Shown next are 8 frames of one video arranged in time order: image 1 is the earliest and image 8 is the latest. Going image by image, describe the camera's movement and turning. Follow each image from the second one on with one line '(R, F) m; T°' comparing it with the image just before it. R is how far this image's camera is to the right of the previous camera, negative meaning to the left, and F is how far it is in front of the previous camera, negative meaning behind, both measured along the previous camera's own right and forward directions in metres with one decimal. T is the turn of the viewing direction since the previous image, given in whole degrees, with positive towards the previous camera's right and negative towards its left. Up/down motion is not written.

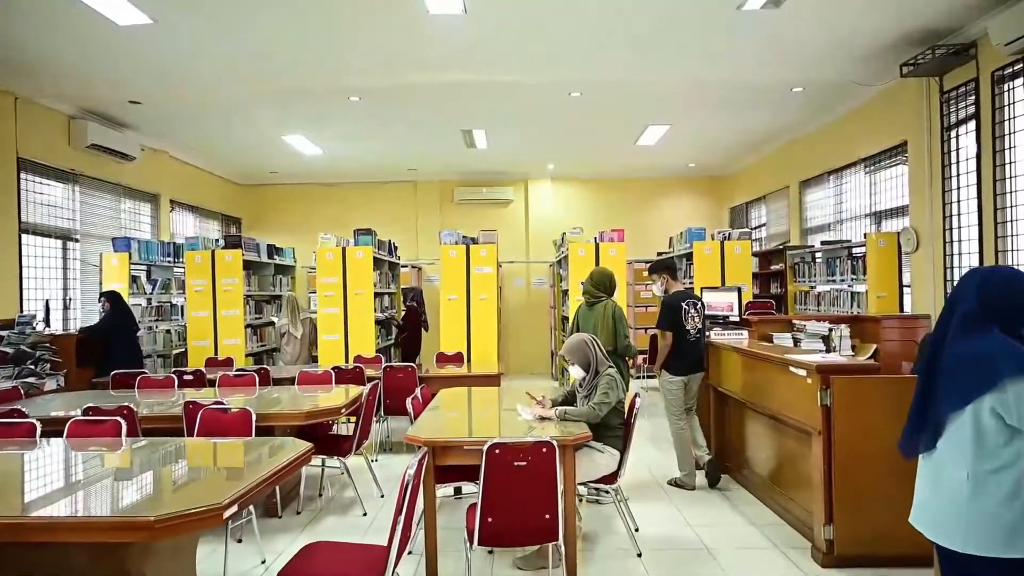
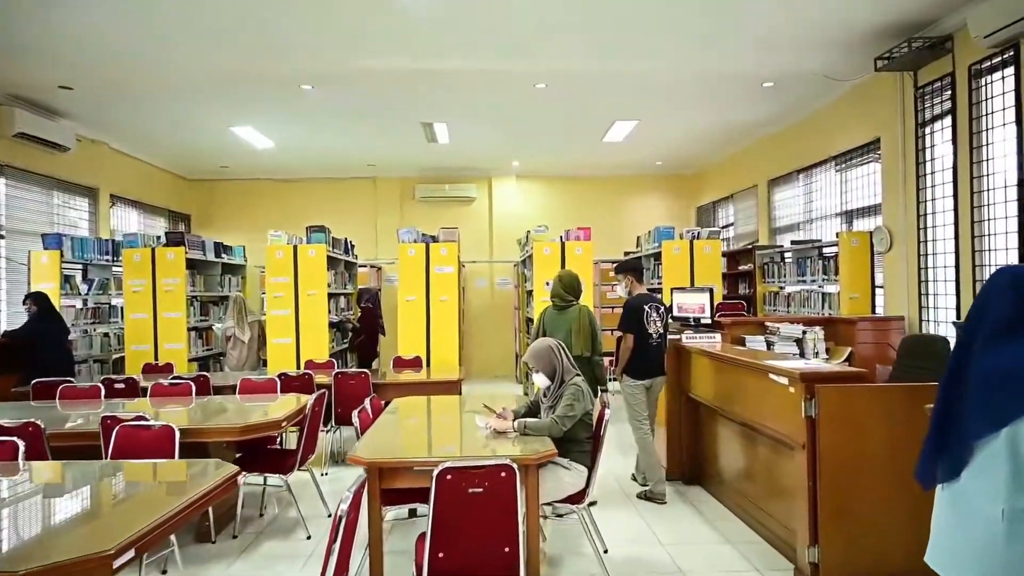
(0.0, +0.3) m; +3°
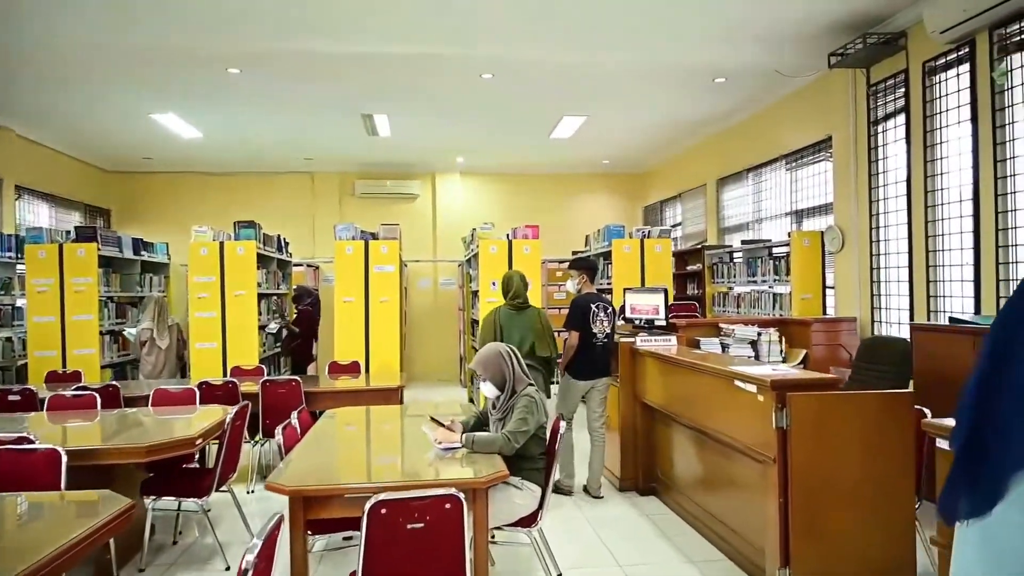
(0.0, +0.3) m; +5°
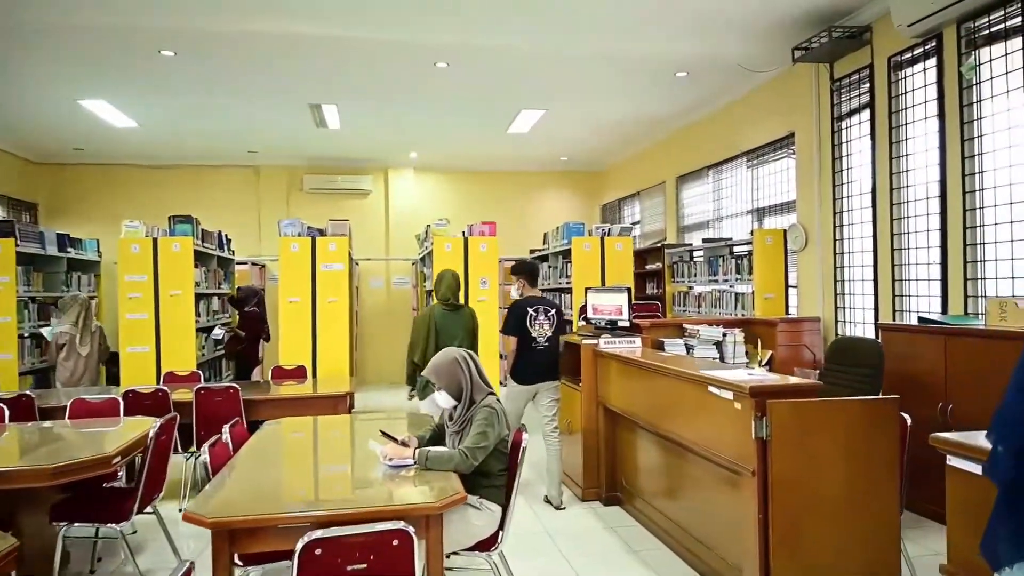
(0.0, +0.3) m; +4°
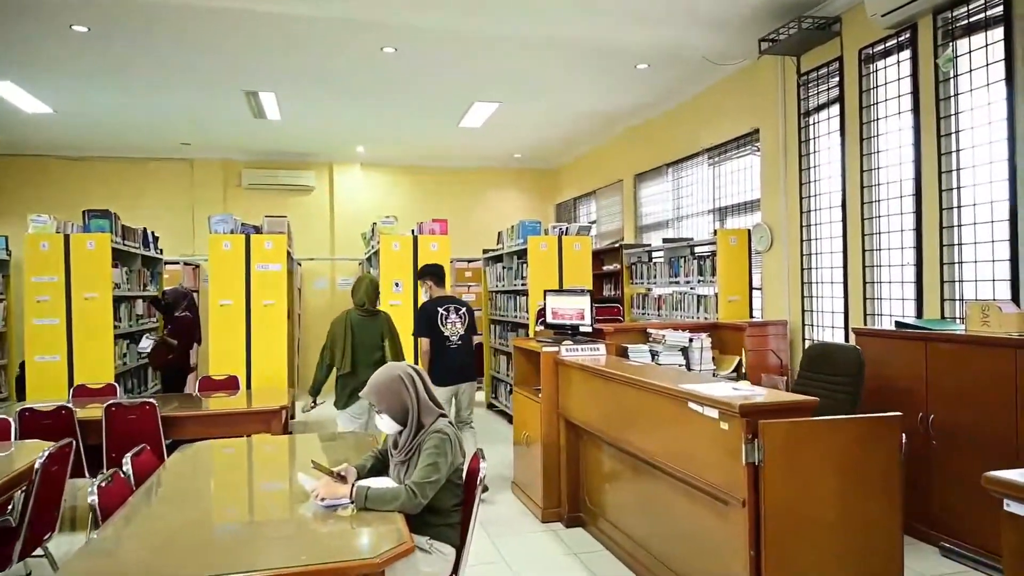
(0.0, +0.4) m; +4°
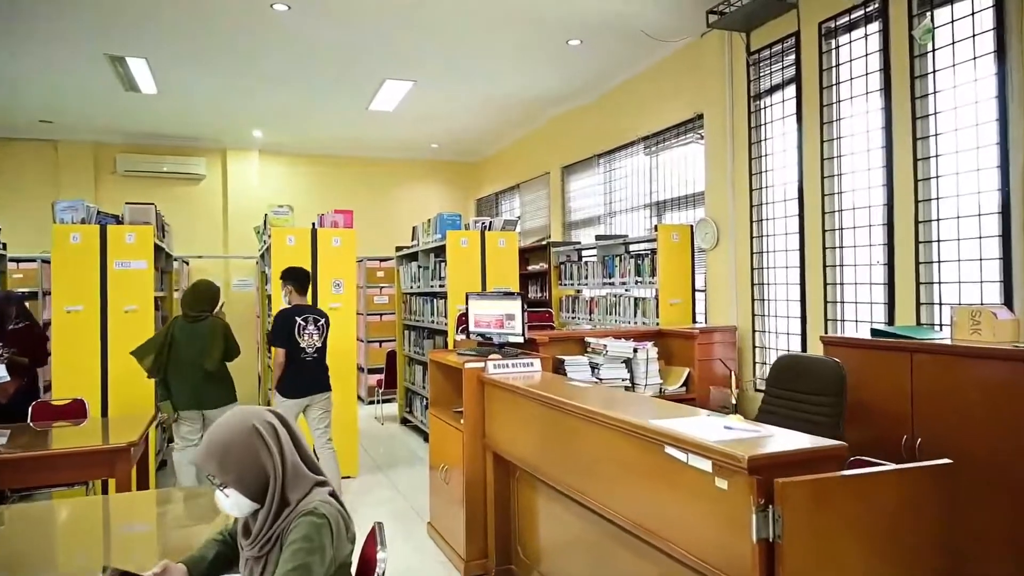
(0.0, +0.7) m; +7°
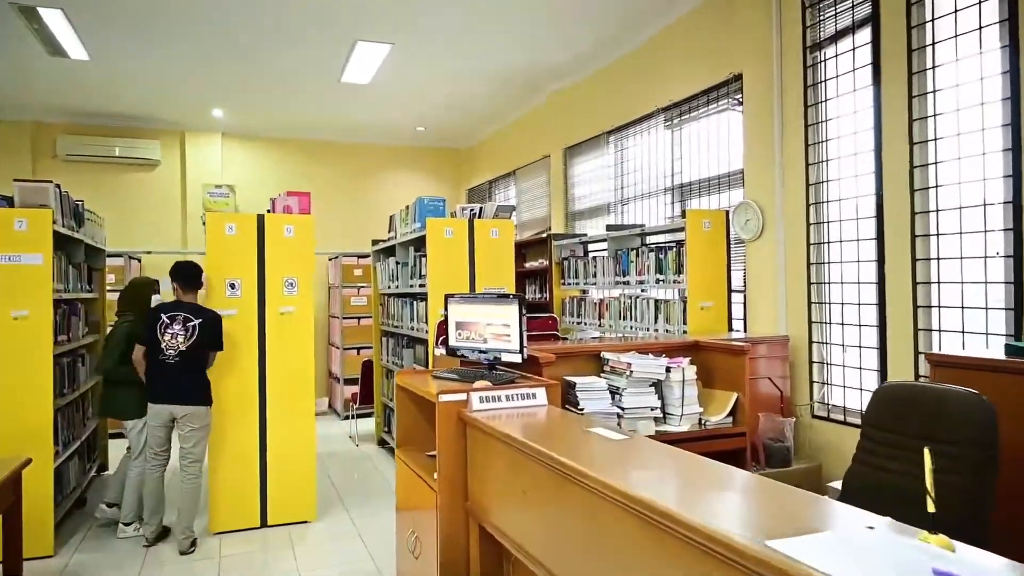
(0.0, +1.0) m; 0°
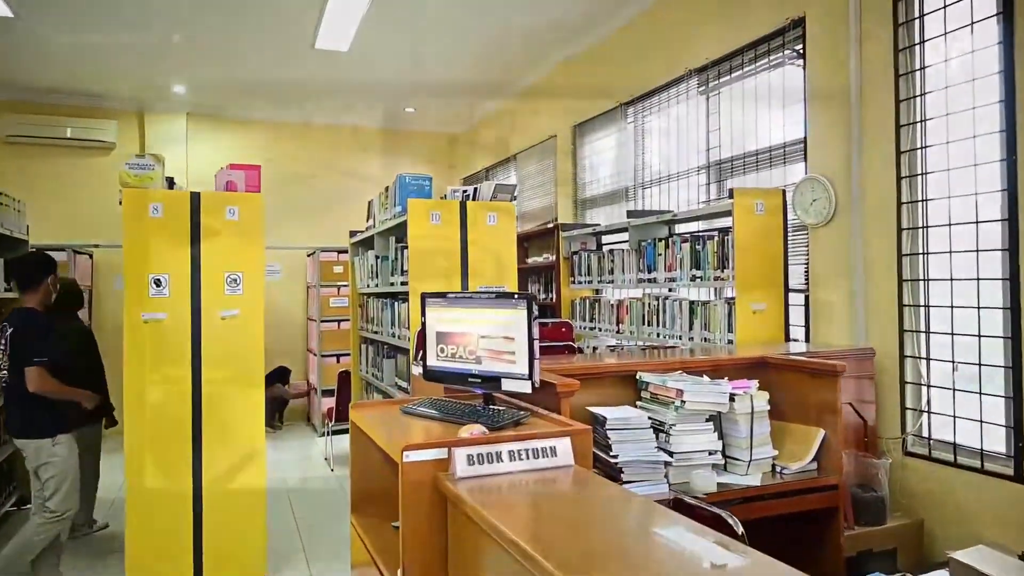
(0.0, +0.9) m; 0°
